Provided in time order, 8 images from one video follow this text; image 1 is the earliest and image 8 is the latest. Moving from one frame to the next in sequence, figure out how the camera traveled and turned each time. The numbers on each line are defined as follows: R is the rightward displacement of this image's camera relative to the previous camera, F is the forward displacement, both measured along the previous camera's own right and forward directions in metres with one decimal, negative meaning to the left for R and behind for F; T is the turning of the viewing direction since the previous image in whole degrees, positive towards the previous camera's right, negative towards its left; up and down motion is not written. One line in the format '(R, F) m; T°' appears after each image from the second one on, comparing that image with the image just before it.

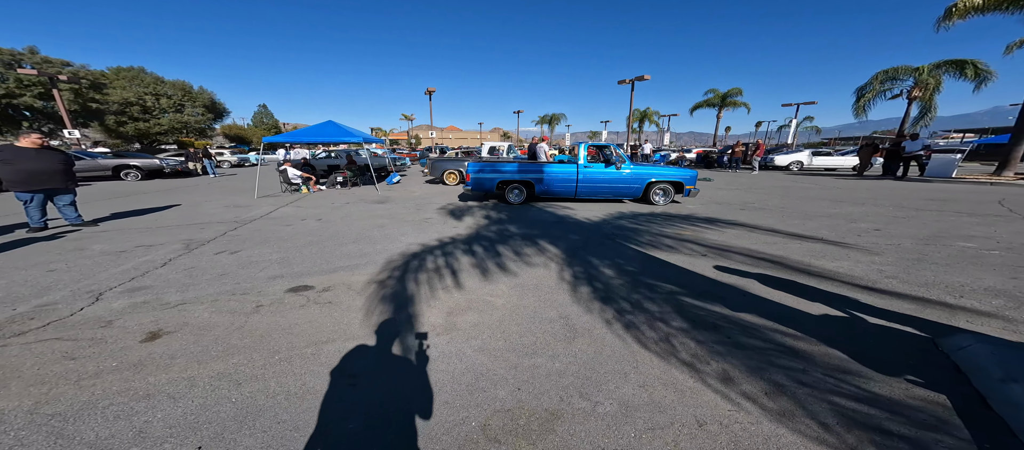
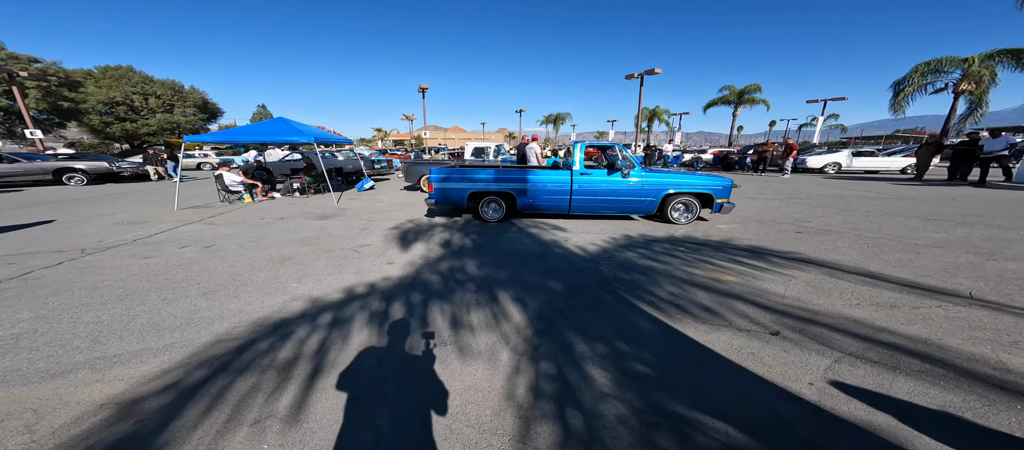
(+0.8, +2.1) m; -2°
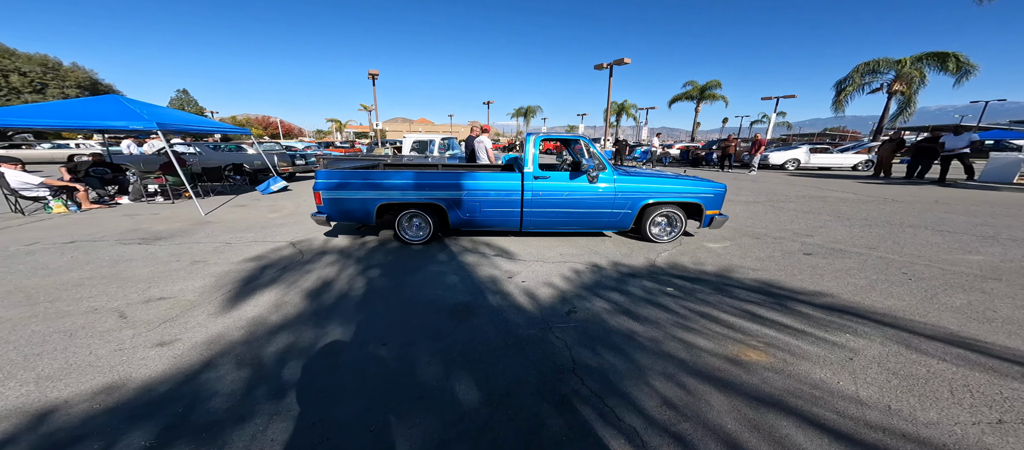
(+0.6, +1.8) m; +6°
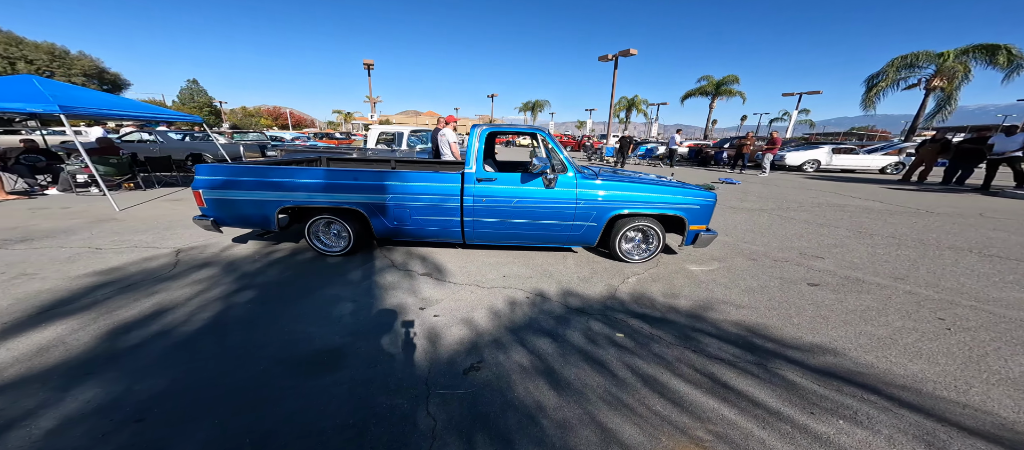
(+0.9, +0.8) m; -2°
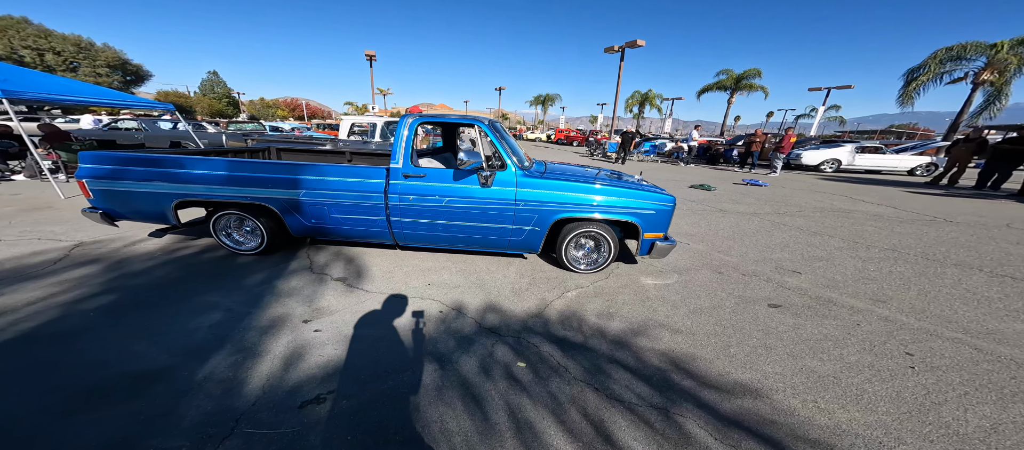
(+0.9, +0.4) m; -3°
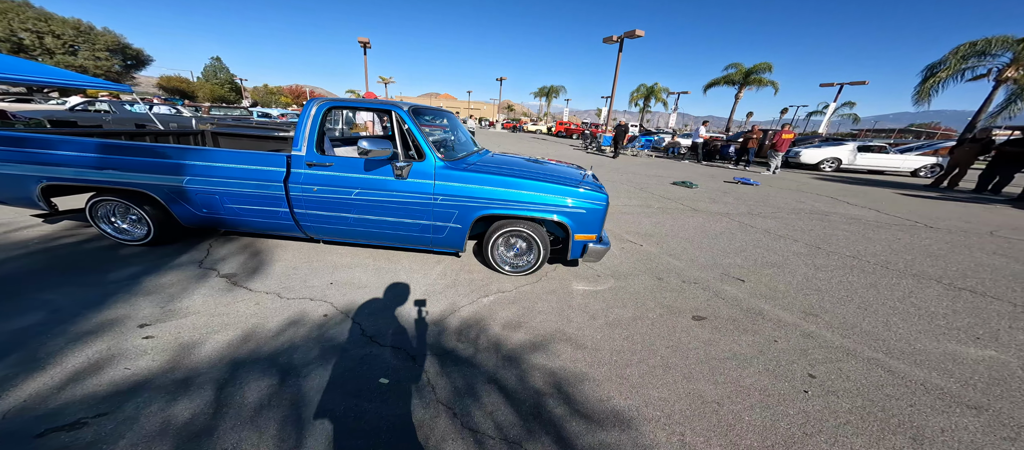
(+0.9, +0.3) m; -1°
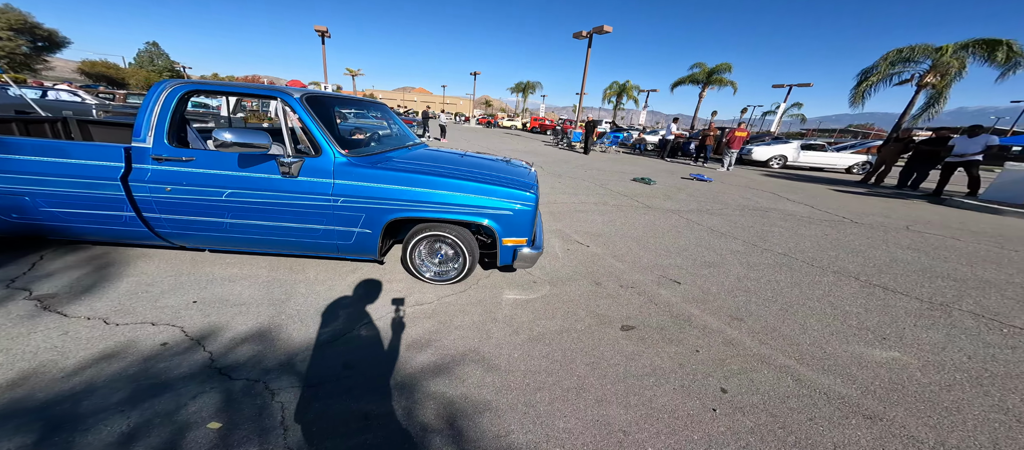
(+0.5, +0.3) m; +5°
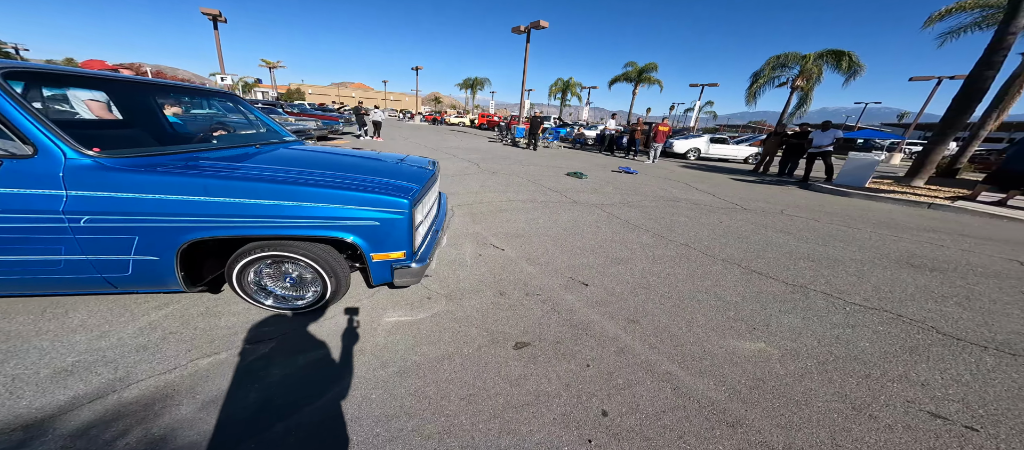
(+0.5, +0.3) m; +10°
